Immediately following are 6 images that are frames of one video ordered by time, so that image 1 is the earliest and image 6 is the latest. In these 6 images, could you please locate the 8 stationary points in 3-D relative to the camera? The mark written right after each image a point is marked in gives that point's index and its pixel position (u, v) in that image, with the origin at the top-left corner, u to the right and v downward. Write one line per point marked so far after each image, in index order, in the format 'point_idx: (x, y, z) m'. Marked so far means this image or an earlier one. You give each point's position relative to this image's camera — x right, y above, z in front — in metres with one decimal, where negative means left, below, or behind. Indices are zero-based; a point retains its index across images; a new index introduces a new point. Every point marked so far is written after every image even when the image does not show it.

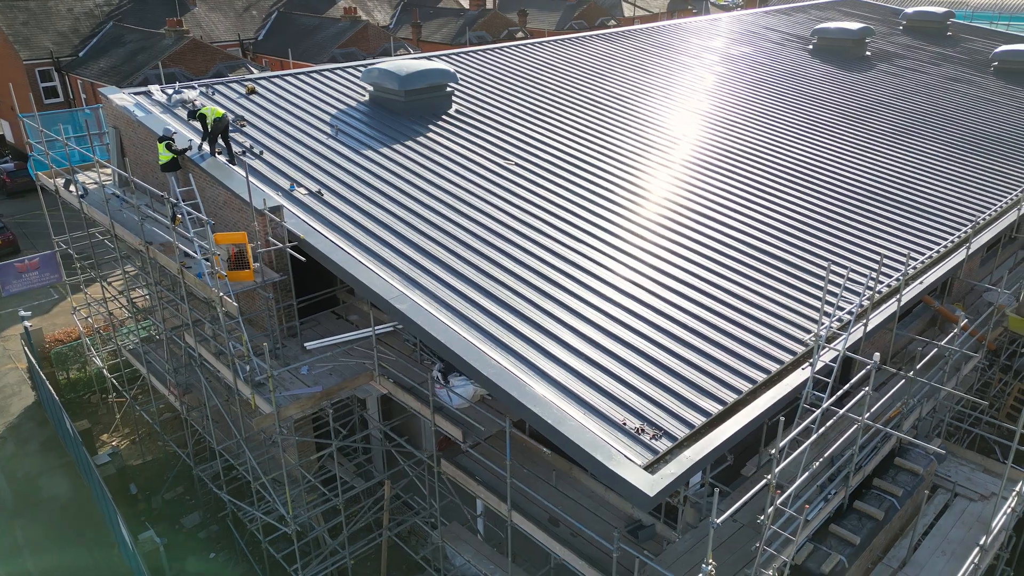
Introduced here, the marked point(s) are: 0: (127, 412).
0: (-9.6, -3.1, +18.2) m
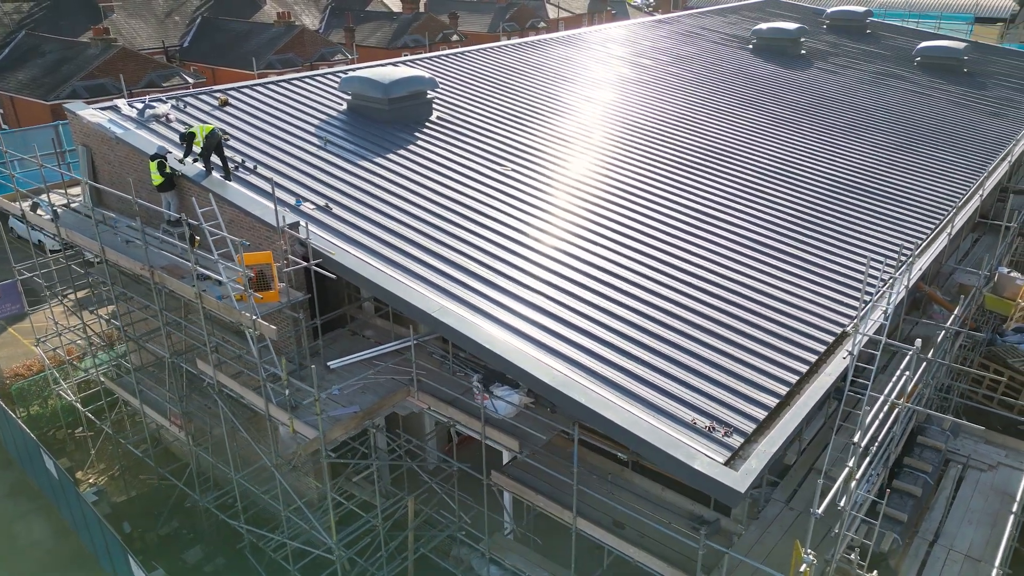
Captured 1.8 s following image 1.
0: (-9.6, -3.7, +17.2) m
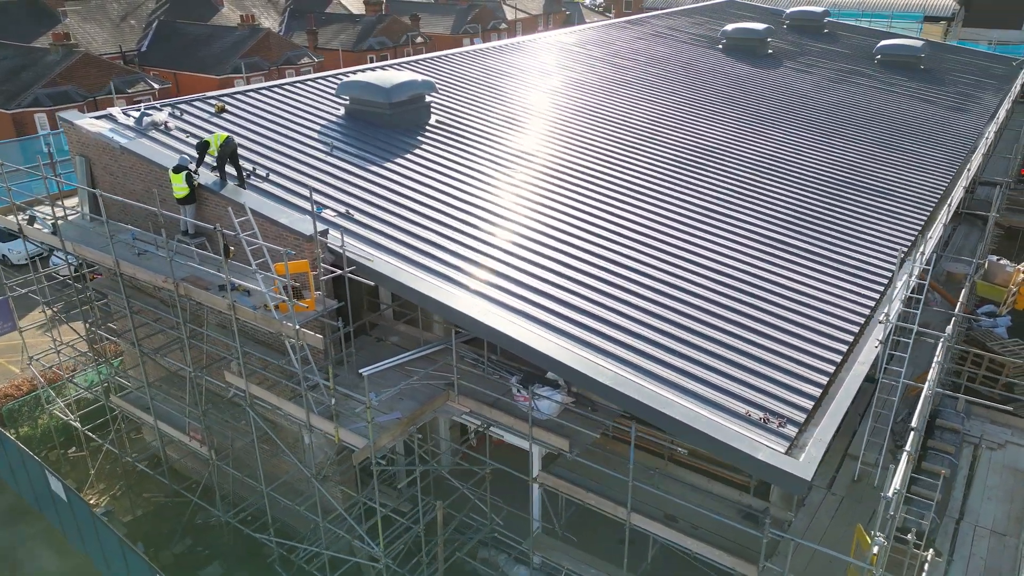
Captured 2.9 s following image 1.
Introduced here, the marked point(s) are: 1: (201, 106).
0: (-9.3, -4.0, +16.7) m
1: (-7.0, +4.1, +16.5) m
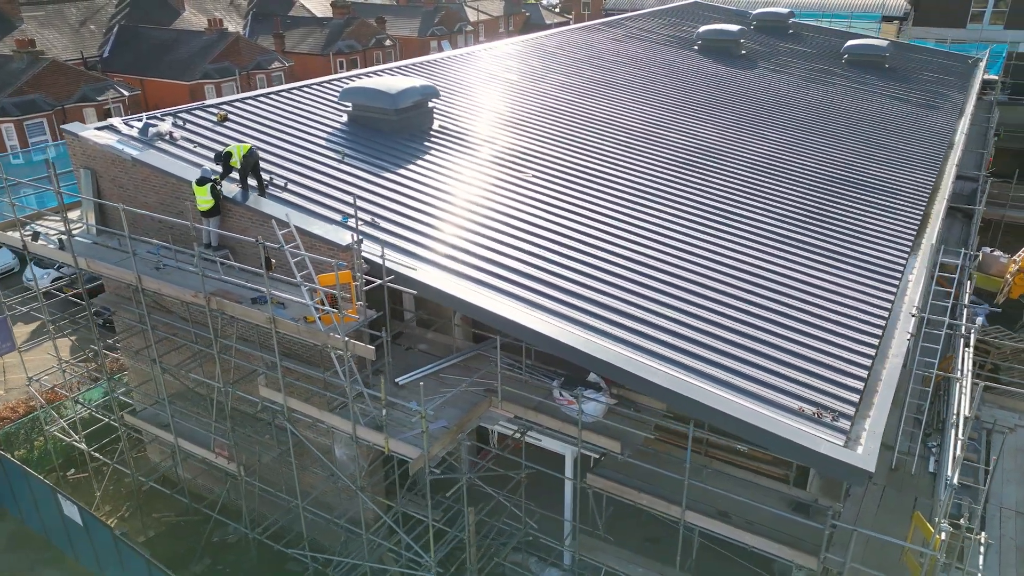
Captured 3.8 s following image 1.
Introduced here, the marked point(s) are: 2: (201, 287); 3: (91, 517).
0: (-8.9, -4.4, +16.2) m
1: (-6.8, +3.8, +16.1) m
2: (-4.9, 0.0, +11.7) m
3: (-7.7, -4.2, +13.4) m
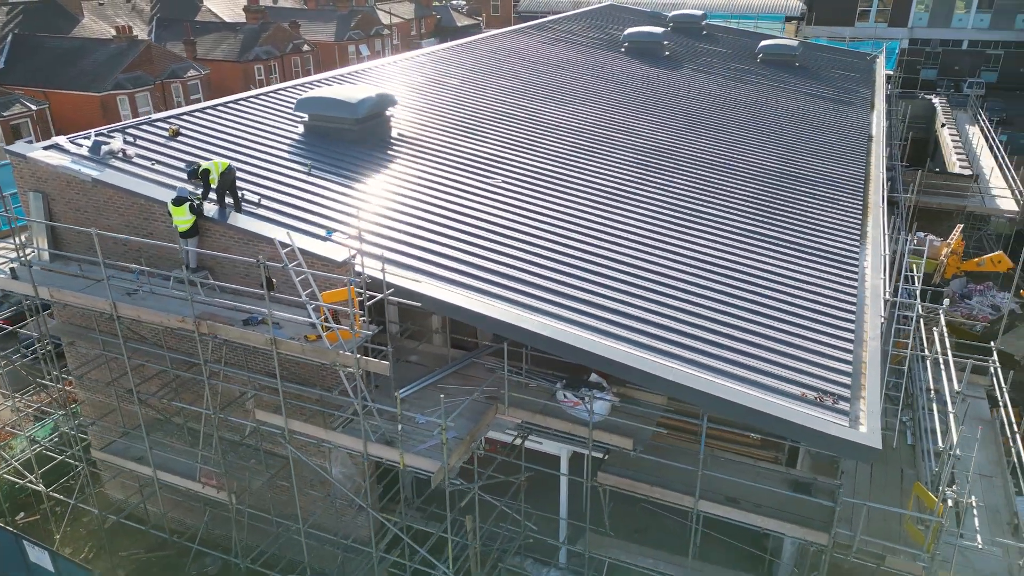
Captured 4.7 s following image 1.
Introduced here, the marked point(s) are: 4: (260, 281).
0: (-9.2, -5.0, +15.2) m
1: (-7.5, +3.3, +15.4) m
2: (-5.0, -0.4, +11.2) m
3: (-7.7, -4.7, +12.6) m
4: (-4.0, +0.1, +11.7) m
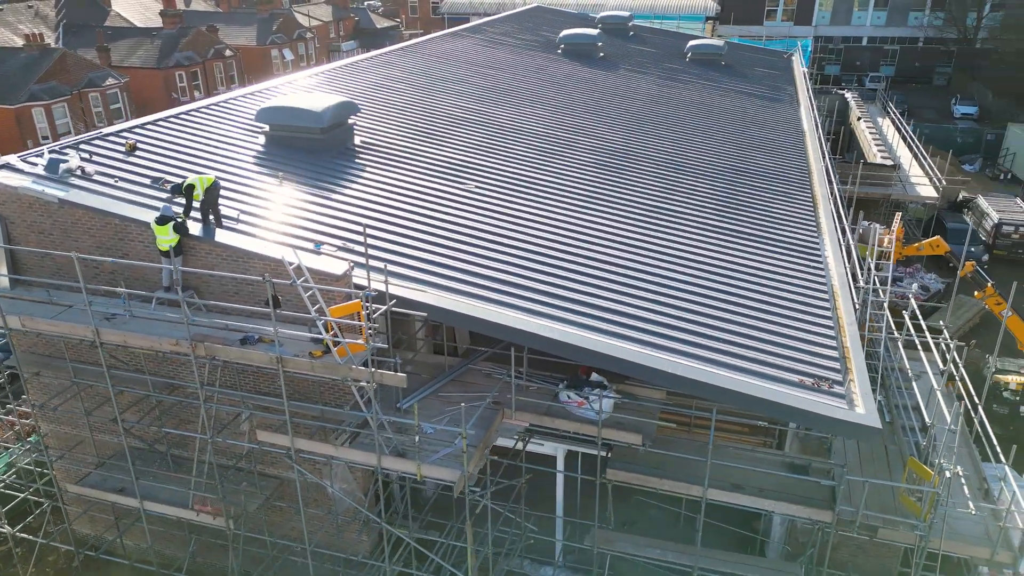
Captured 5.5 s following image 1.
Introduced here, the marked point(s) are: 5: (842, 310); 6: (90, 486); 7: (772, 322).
0: (-9.3, -5.5, +14.4) m
1: (-8.1, +2.8, +14.7) m
2: (-4.9, -0.7, +10.8) m
3: (-7.5, -5.1, +11.9) m
4: (-4.0, -0.2, +11.4) m
5: (+5.8, -0.4, +13.2) m
6: (-7.2, -3.4, +12.7) m
7: (+4.3, -0.6, +12.3) m
